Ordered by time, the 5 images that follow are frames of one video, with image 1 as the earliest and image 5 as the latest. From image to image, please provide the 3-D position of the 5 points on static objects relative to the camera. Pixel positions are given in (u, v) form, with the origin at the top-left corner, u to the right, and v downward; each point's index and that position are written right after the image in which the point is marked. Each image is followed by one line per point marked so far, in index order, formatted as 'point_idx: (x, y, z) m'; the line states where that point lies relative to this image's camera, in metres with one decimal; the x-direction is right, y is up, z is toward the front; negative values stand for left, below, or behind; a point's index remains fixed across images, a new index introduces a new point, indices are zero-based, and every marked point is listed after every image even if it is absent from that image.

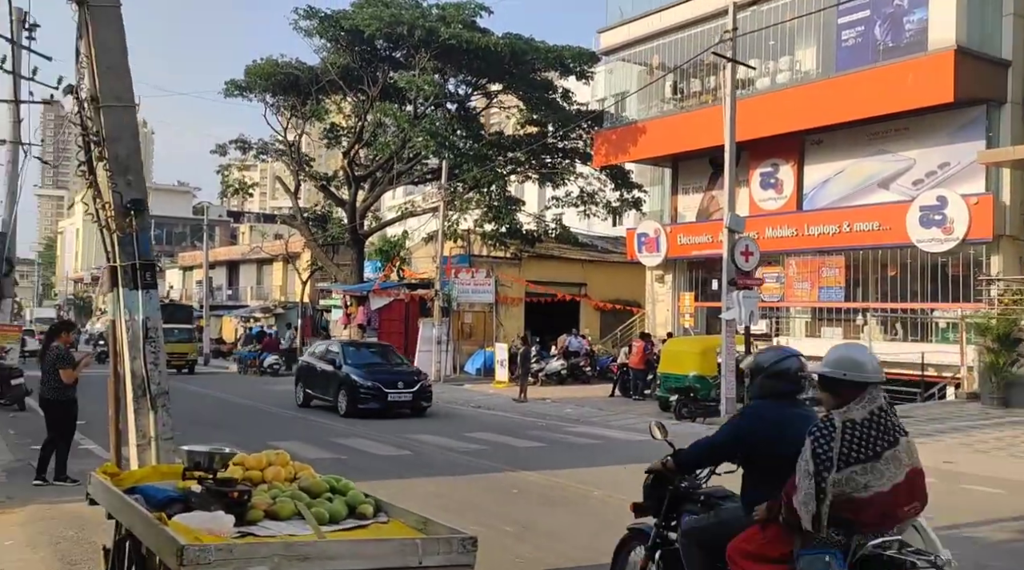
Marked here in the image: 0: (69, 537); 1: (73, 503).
0: (-3.0, -1.7, +6.7) m
1: (-3.7, -1.9, +8.3) m
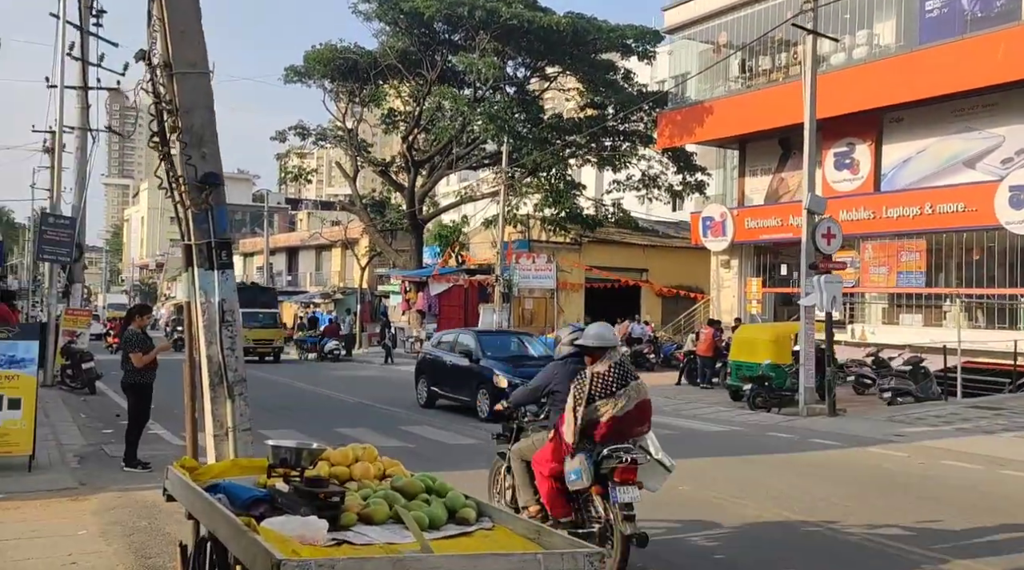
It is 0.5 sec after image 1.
0: (-2.5, -1.6, +6.5) m
1: (-3.0, -1.7, +8.1) m
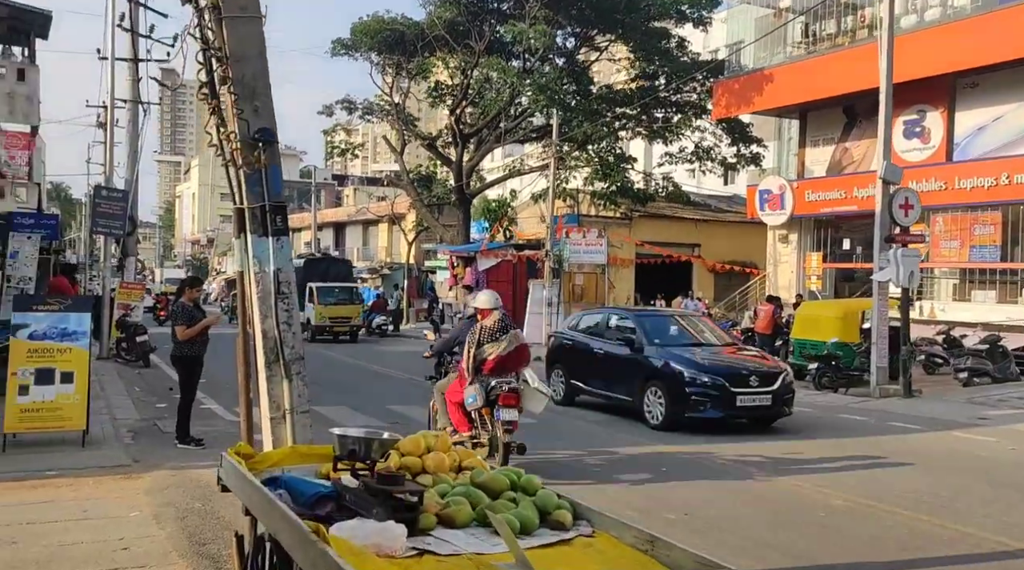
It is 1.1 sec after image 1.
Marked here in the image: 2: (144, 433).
0: (-2.0, -1.4, +6.2) m
1: (-2.5, -1.5, +7.8) m
2: (-3.7, -1.5, +9.8) m
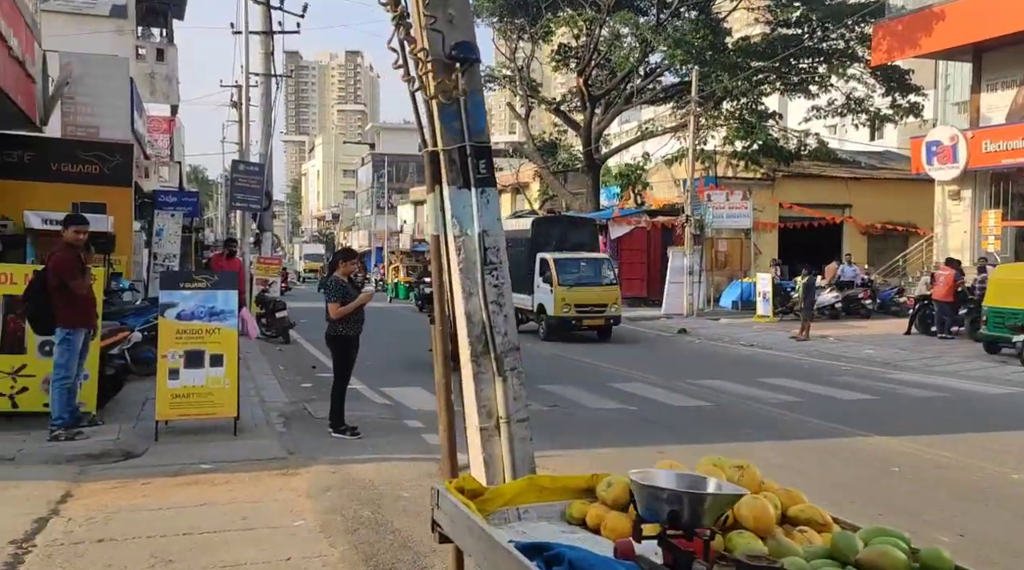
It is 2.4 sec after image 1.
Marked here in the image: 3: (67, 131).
0: (-0.8, -1.3, +5.3) m
1: (-1.1, -1.3, +7.0) m
2: (-2.1, -1.3, +9.2) m
3: (-8.9, +3.1, +19.5) m
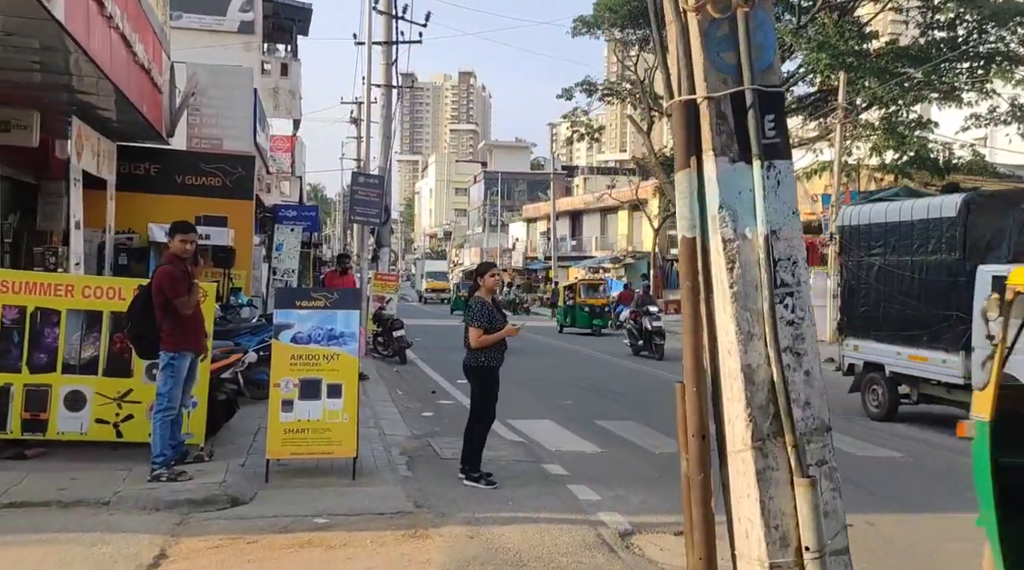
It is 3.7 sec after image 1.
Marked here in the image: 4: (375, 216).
0: (0.0, -1.4, +4.1) m
1: (-0.1, -1.4, +5.8) m
2: (-0.8, -1.4, +8.1) m
3: (-6.3, +2.8, +19.2) m
4: (-2.7, +1.4, +19.2) m
